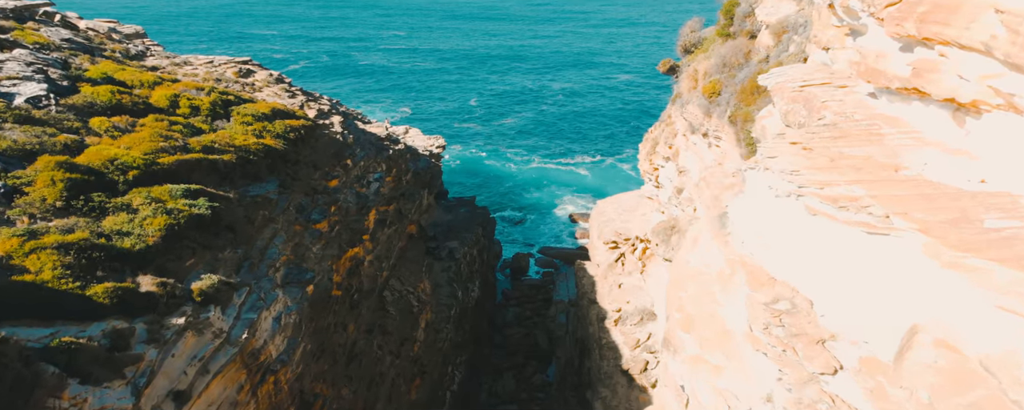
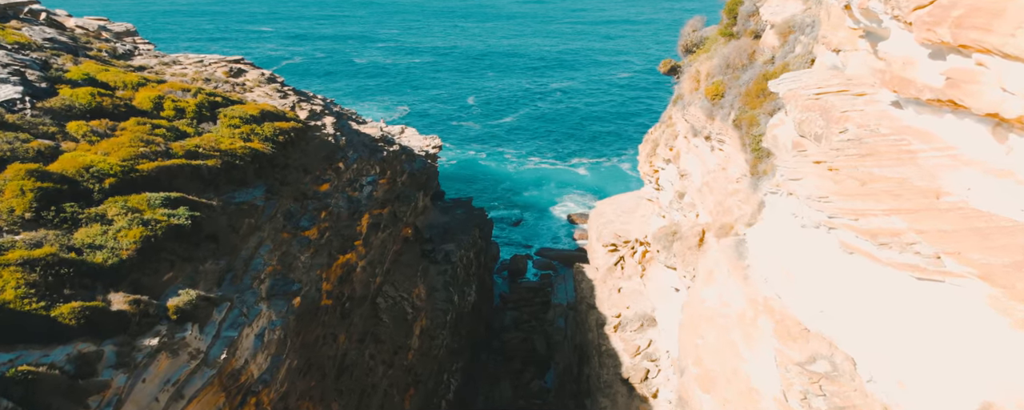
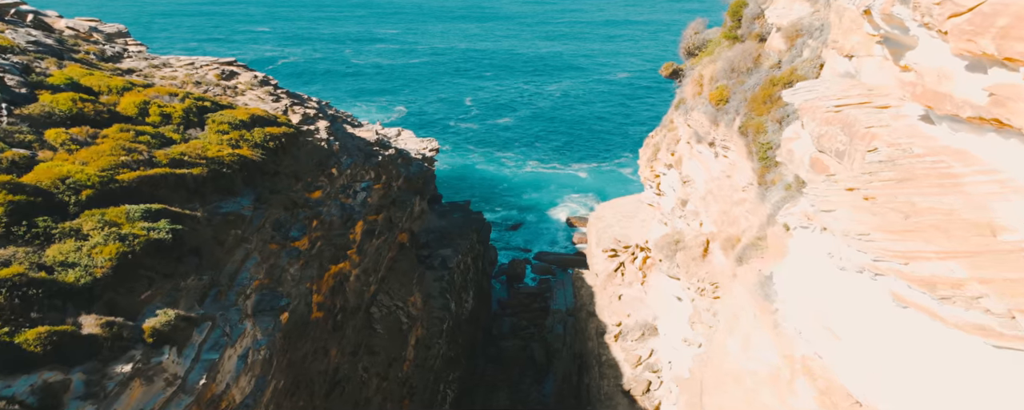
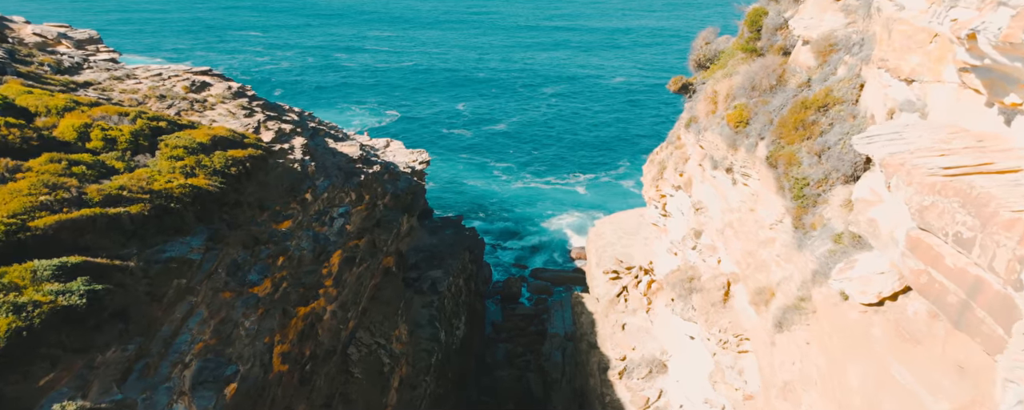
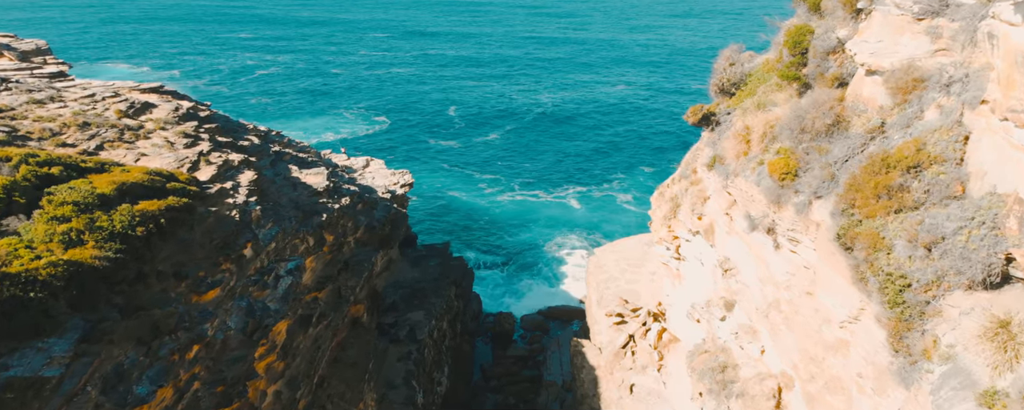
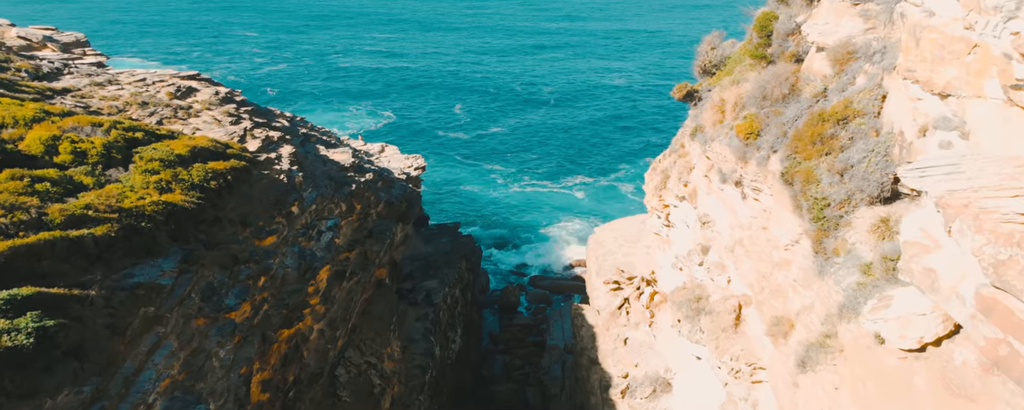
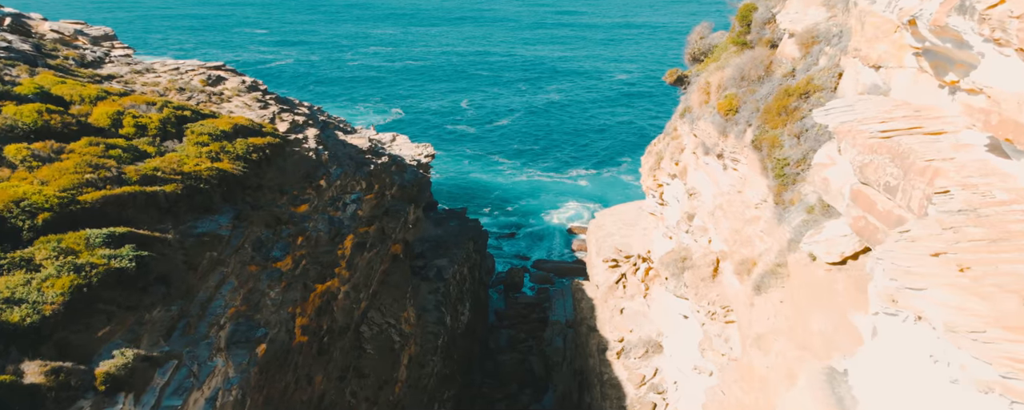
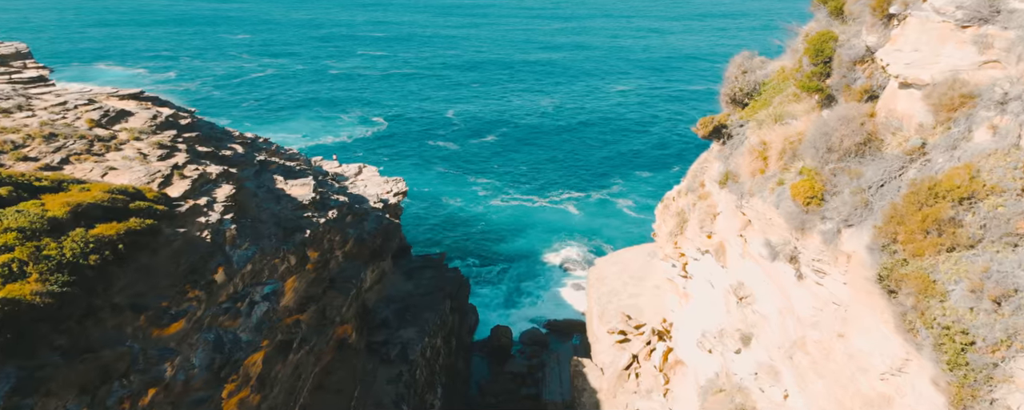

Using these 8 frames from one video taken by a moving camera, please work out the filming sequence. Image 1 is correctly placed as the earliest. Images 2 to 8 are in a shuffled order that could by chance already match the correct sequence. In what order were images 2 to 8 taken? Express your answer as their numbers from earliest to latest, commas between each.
2, 3, 7, 4, 6, 5, 8
